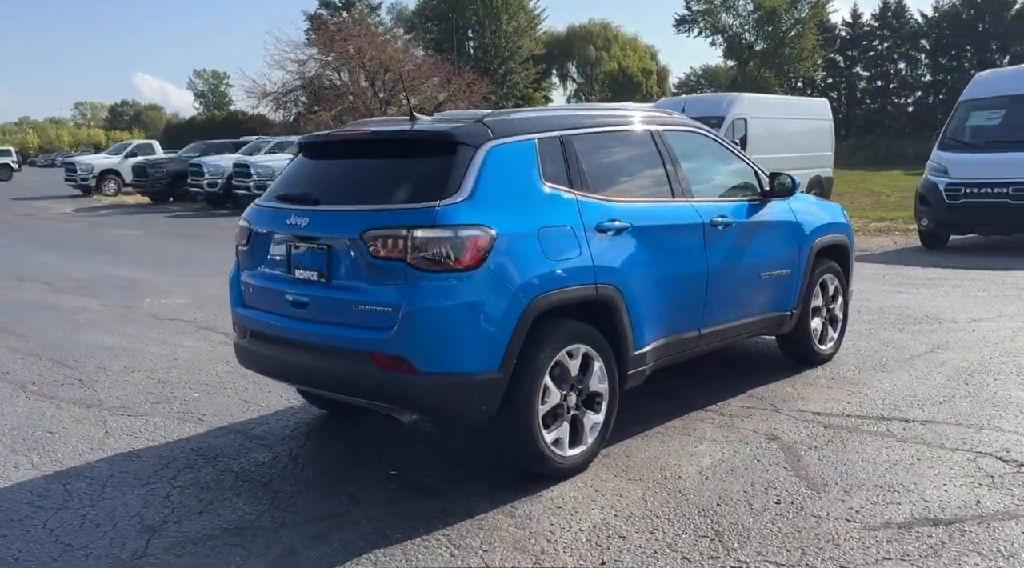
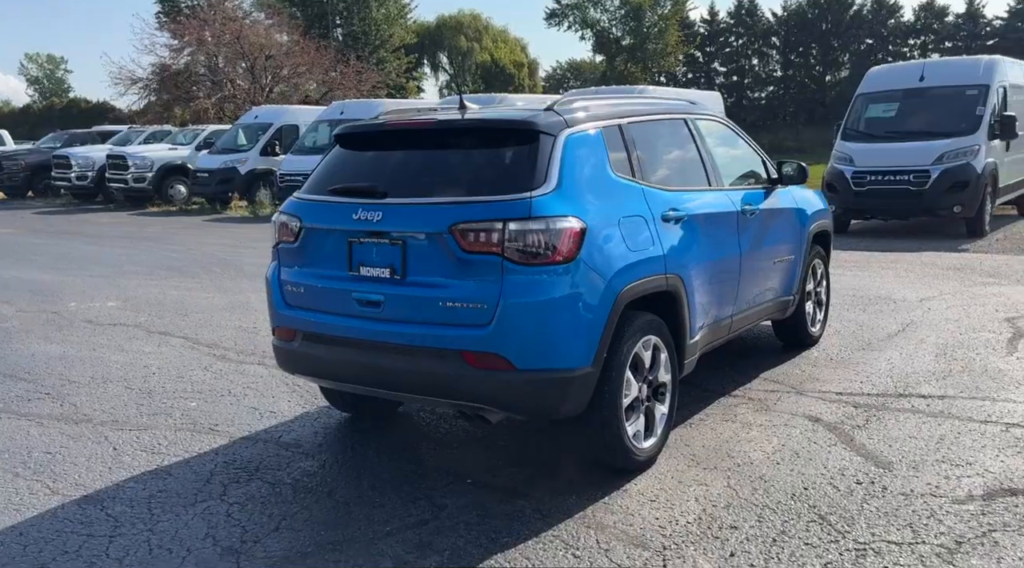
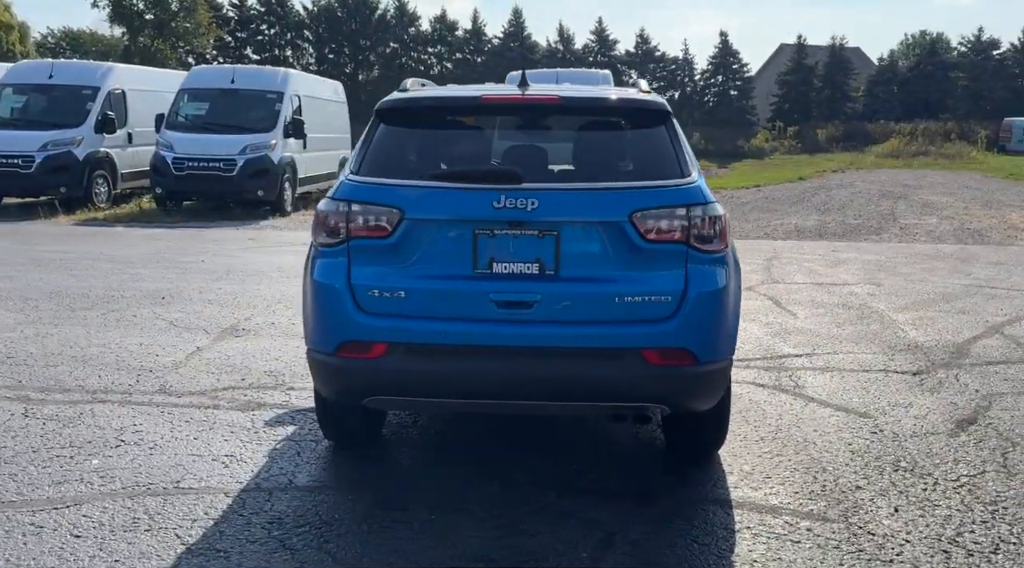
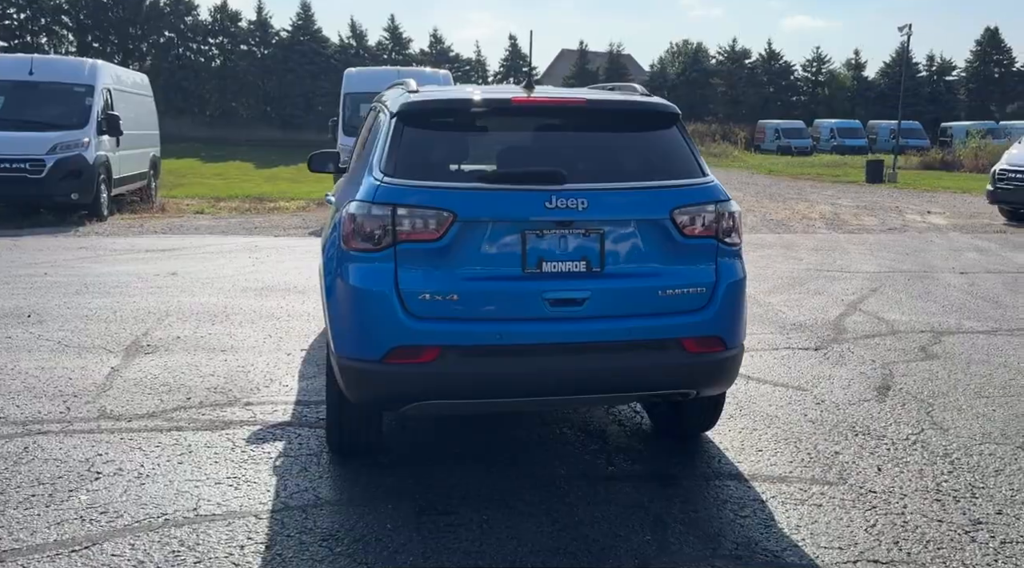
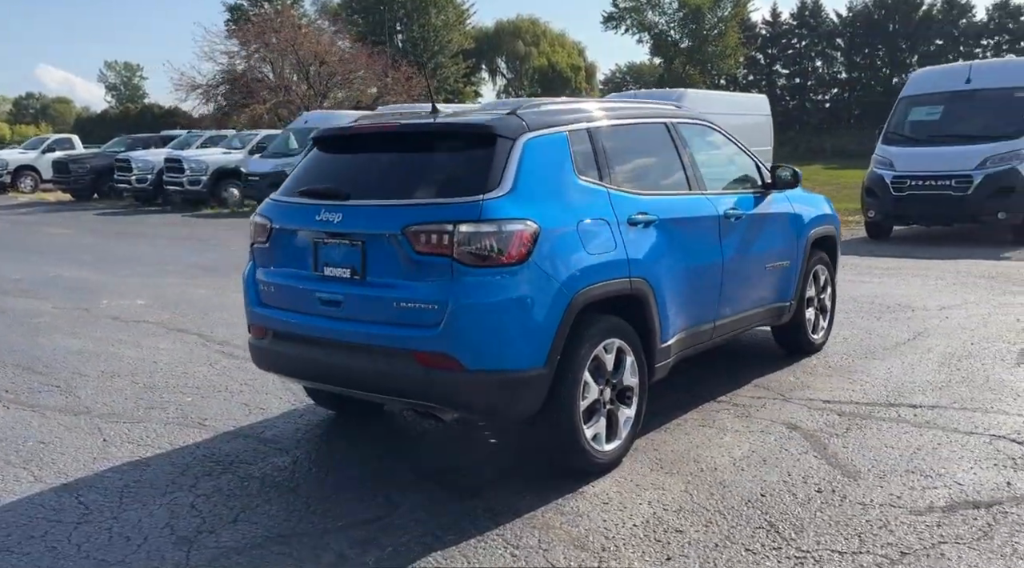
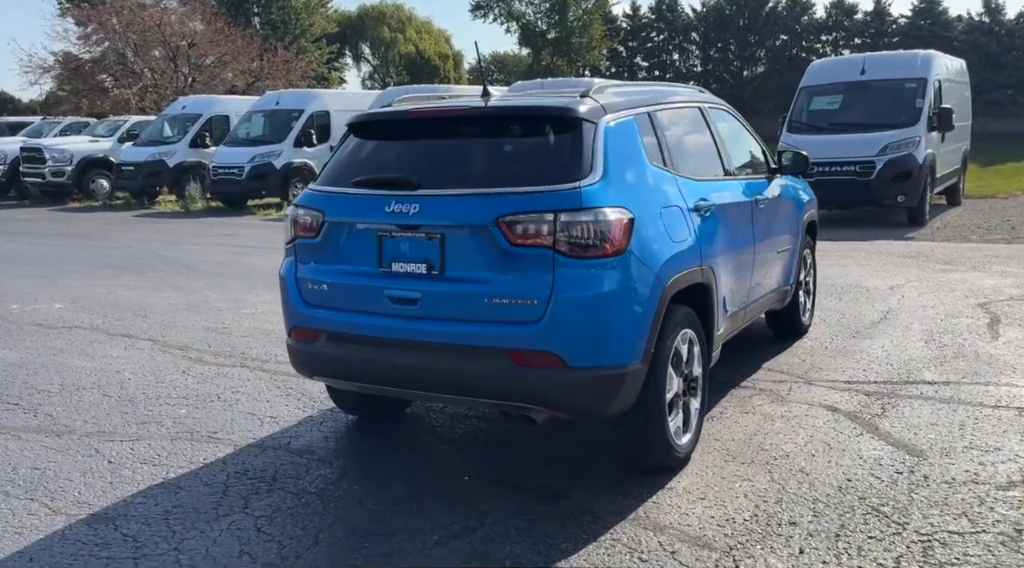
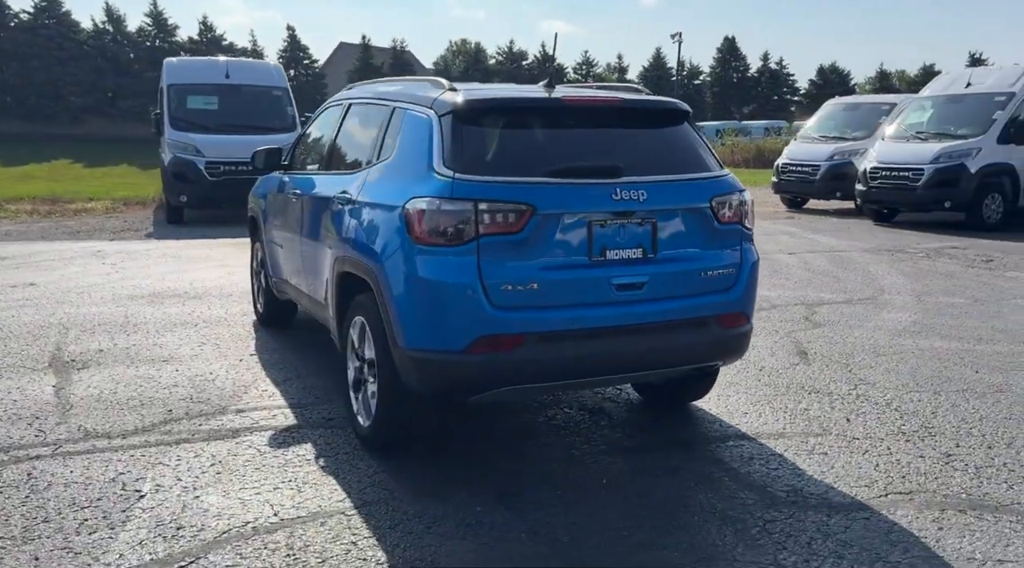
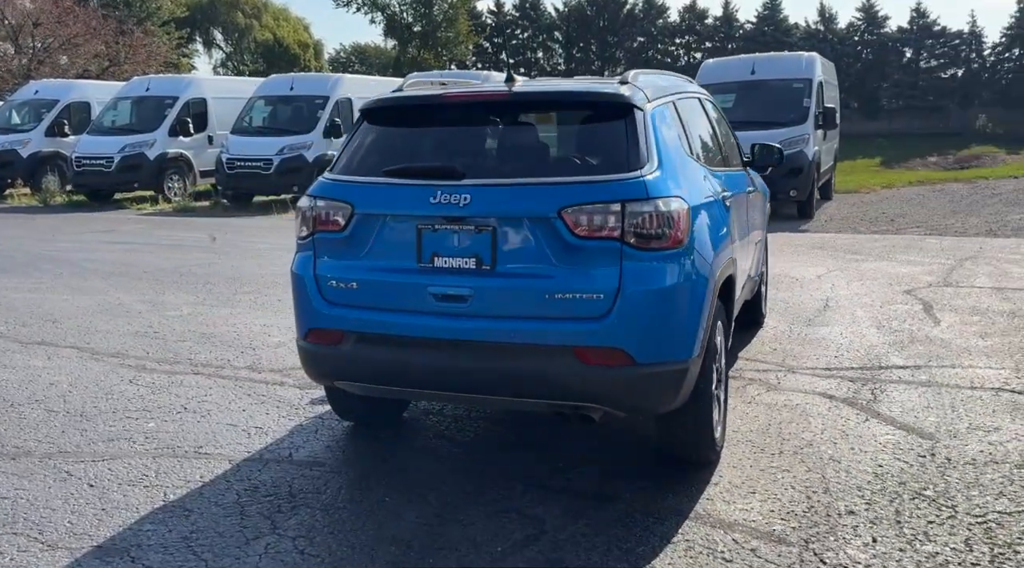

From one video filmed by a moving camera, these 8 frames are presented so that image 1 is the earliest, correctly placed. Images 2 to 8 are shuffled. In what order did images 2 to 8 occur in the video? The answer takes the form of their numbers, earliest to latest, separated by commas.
5, 2, 6, 8, 3, 4, 7
